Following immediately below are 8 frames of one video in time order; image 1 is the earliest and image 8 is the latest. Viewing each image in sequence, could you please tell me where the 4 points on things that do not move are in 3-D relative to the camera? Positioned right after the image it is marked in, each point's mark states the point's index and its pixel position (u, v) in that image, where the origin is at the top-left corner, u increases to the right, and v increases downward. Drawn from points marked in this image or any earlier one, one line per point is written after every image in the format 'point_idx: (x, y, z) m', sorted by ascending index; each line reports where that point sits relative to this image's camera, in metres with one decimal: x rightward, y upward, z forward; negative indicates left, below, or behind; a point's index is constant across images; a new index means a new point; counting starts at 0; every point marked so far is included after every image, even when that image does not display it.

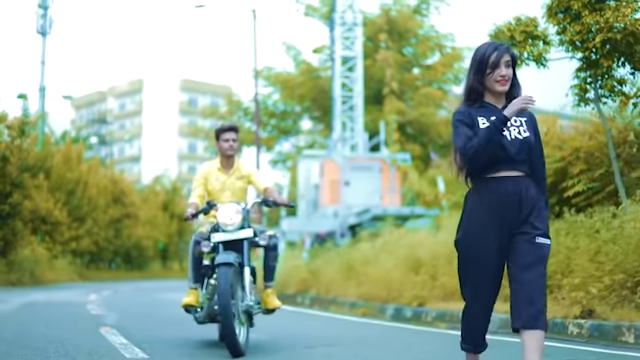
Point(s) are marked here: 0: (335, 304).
0: (+0.2, -1.3, +11.5) m
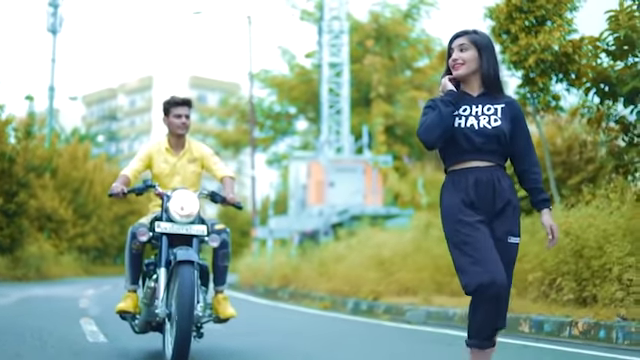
0: (-0.2, -1.4, +12.5) m
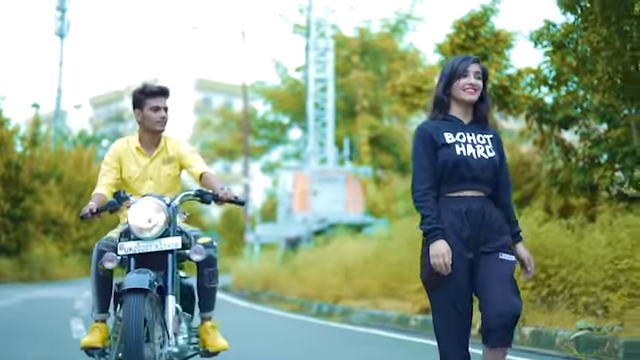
0: (-0.5, -1.5, +13.8) m
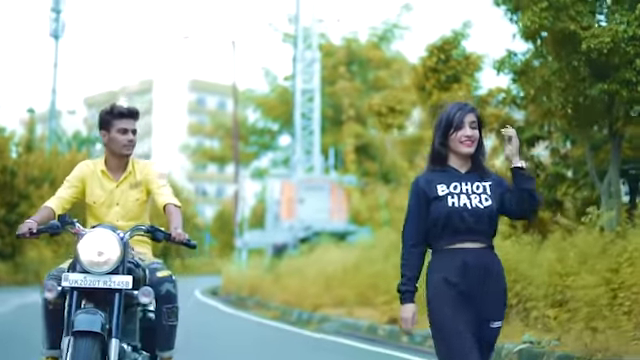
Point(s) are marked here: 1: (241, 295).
0: (-0.7, -1.7, +14.4) m
1: (-1.3, -1.9, +17.4) m
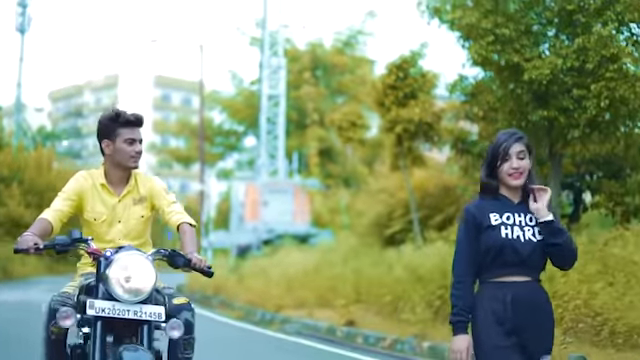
0: (-1.3, -1.8, +15.2) m
1: (-1.9, -1.9, +18.1) m
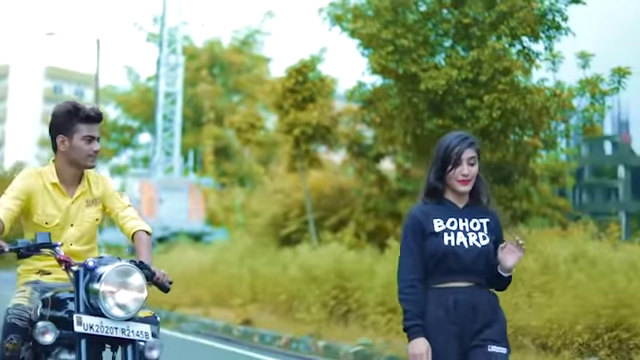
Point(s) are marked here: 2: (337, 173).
0: (-2.8, -1.8, +15.2) m
1: (-3.7, -1.9, +18.0) m
2: (+0.2, +0.1, +13.7) m
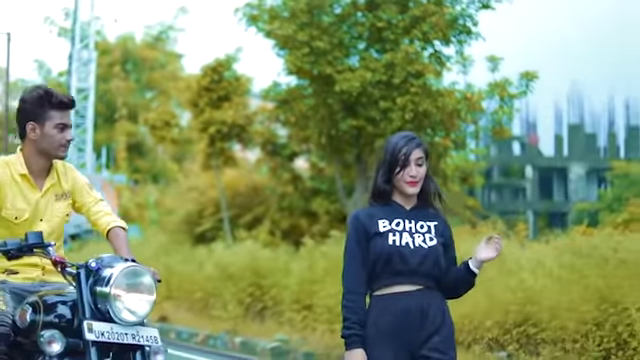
0: (-4.0, -1.7, +15.0) m
1: (-5.1, -1.8, +17.8) m
2: (-0.9, +0.1, +13.8) m
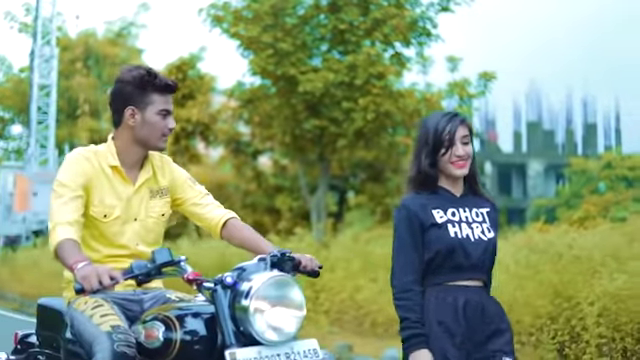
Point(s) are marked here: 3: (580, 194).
0: (-4.5, -1.7, +15.1) m
1: (-5.8, -1.8, +17.9) m
2: (-1.4, +0.1, +14.0) m
3: (+2.6, -0.1, +10.6) m
